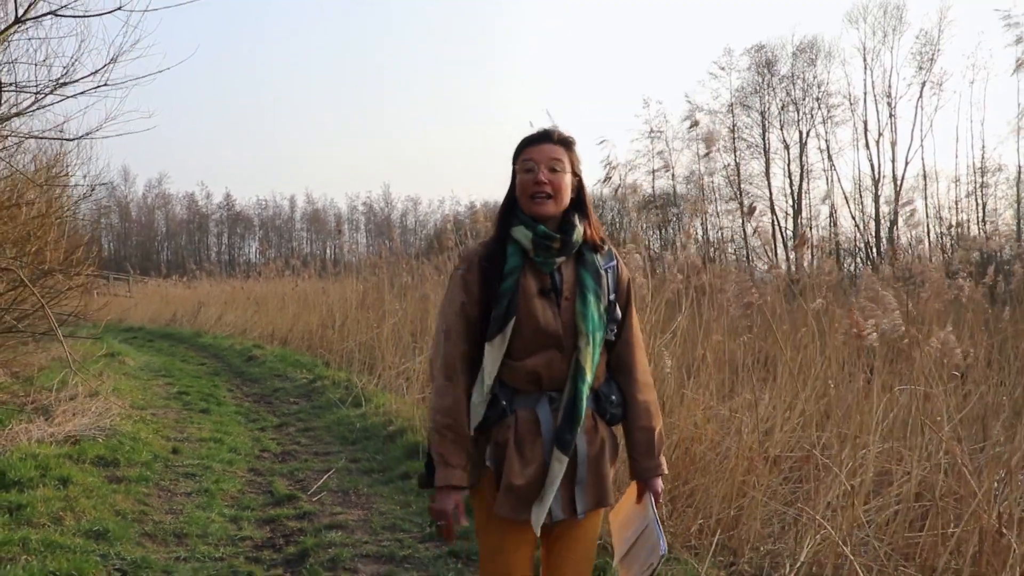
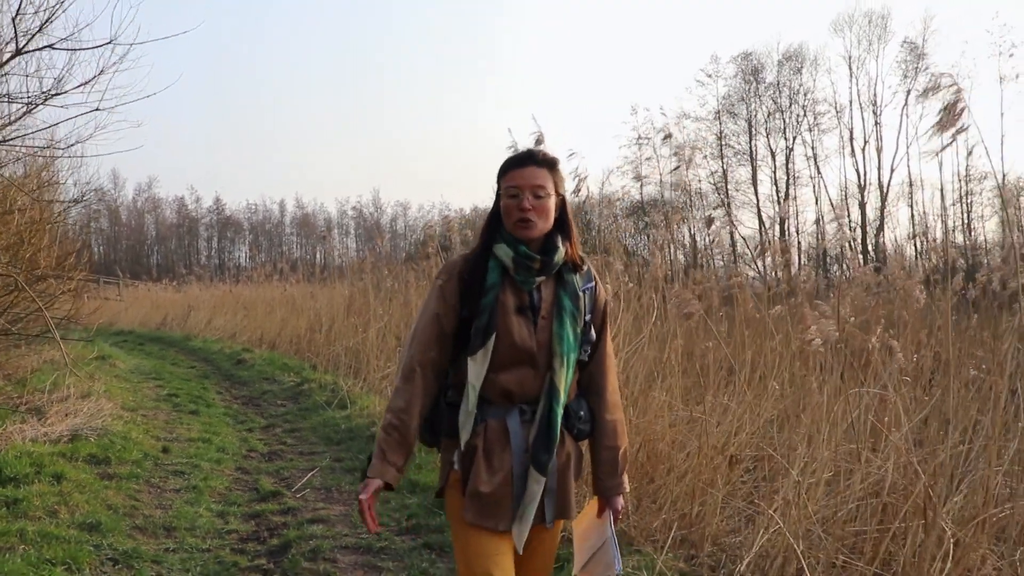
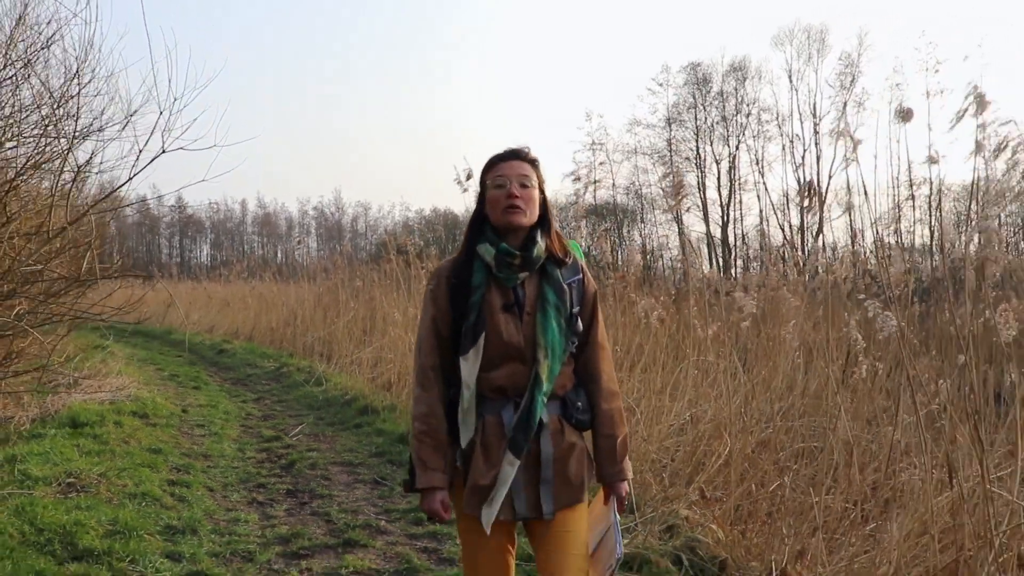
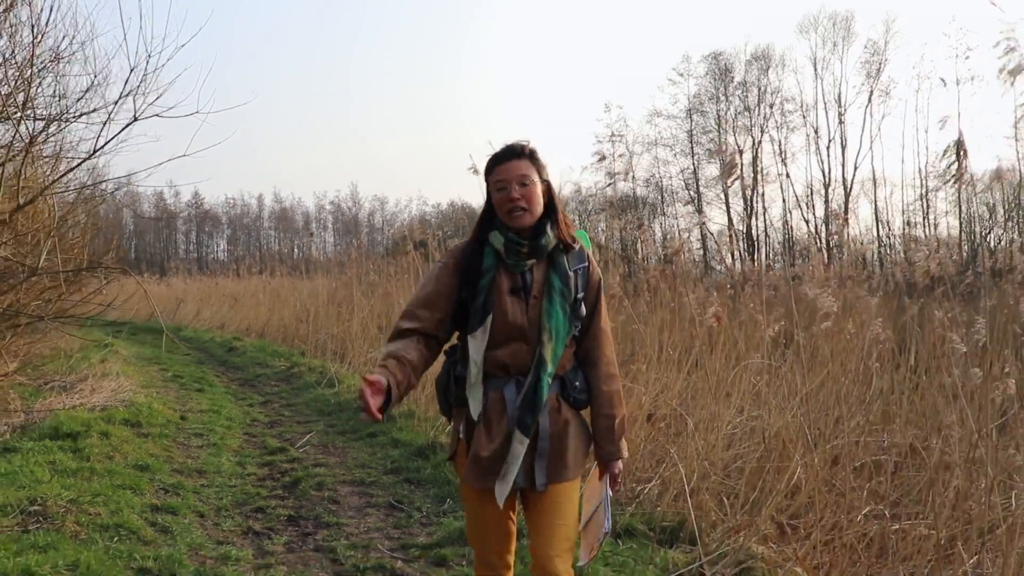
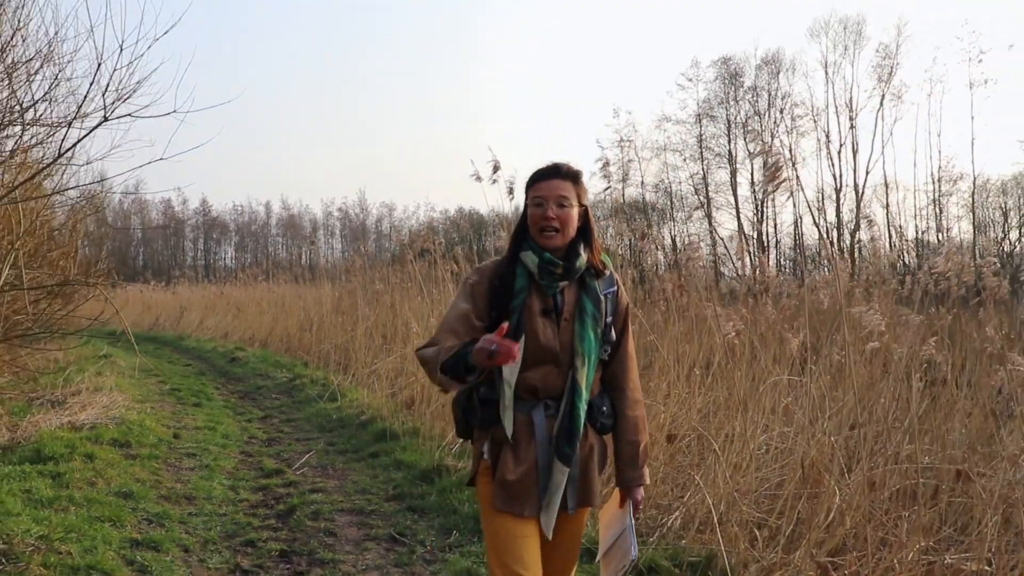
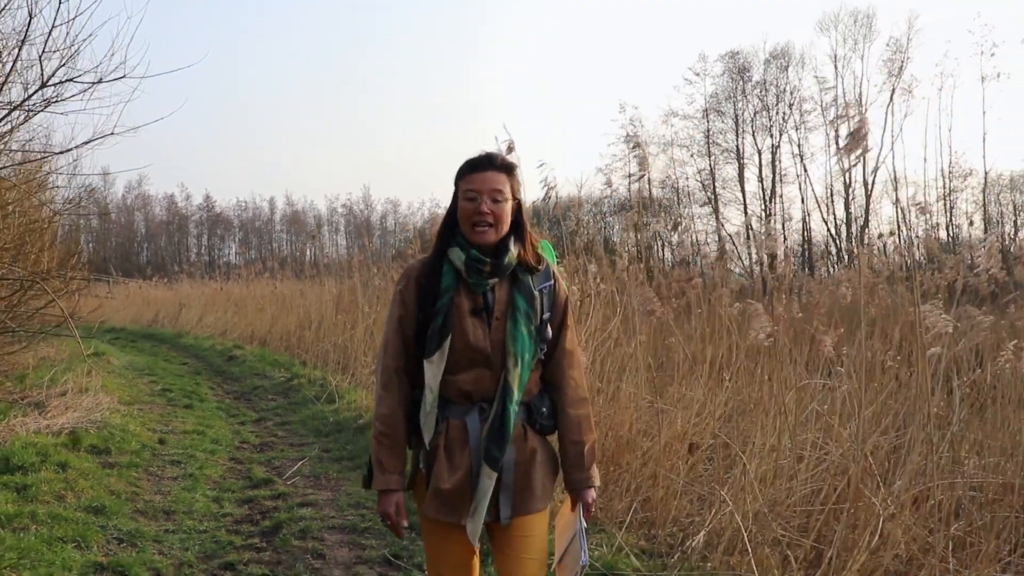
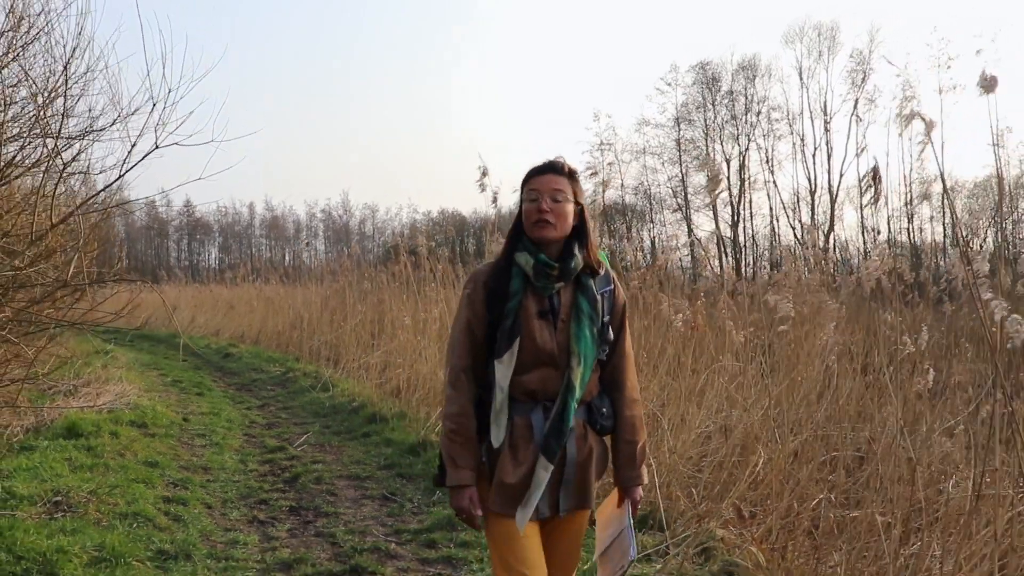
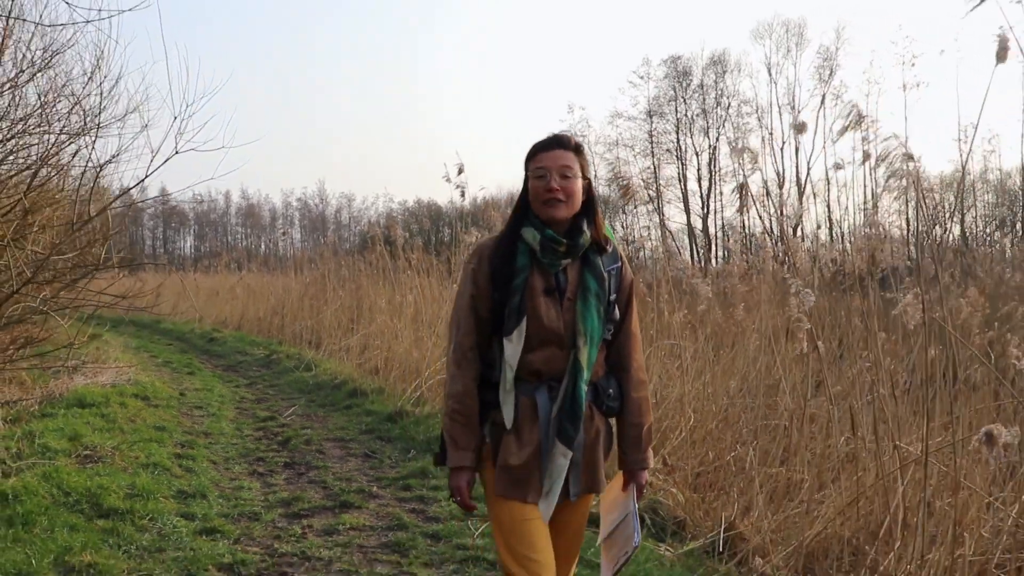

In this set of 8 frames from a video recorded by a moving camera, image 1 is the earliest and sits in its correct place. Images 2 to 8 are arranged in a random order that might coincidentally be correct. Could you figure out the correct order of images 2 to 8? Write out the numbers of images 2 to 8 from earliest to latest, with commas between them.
2, 6, 5, 4, 7, 3, 8
